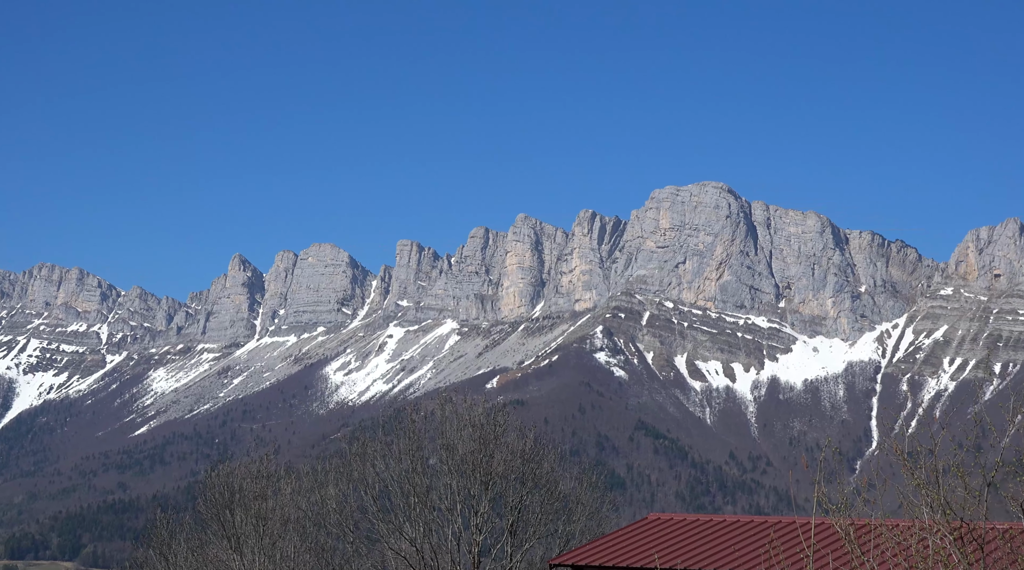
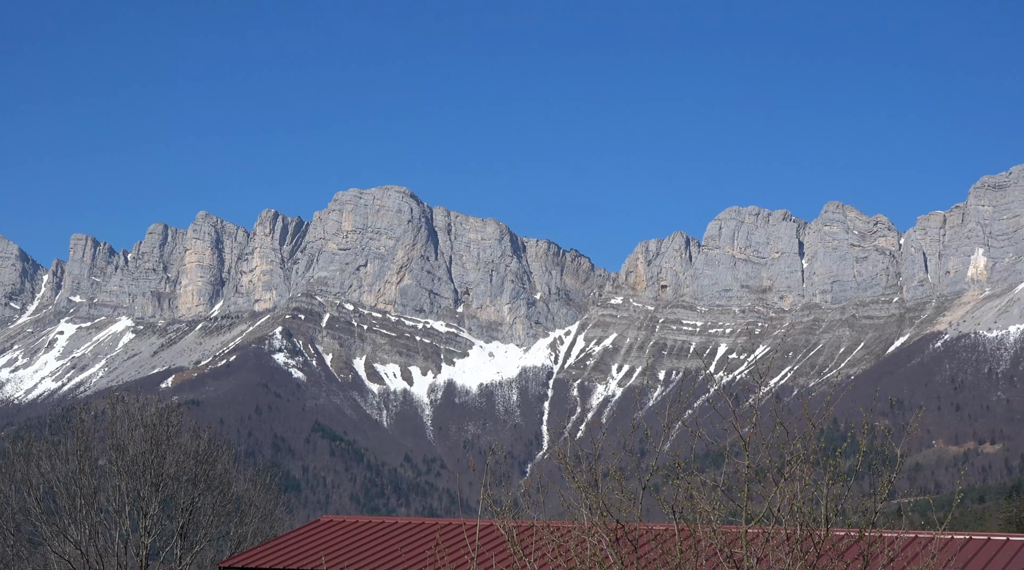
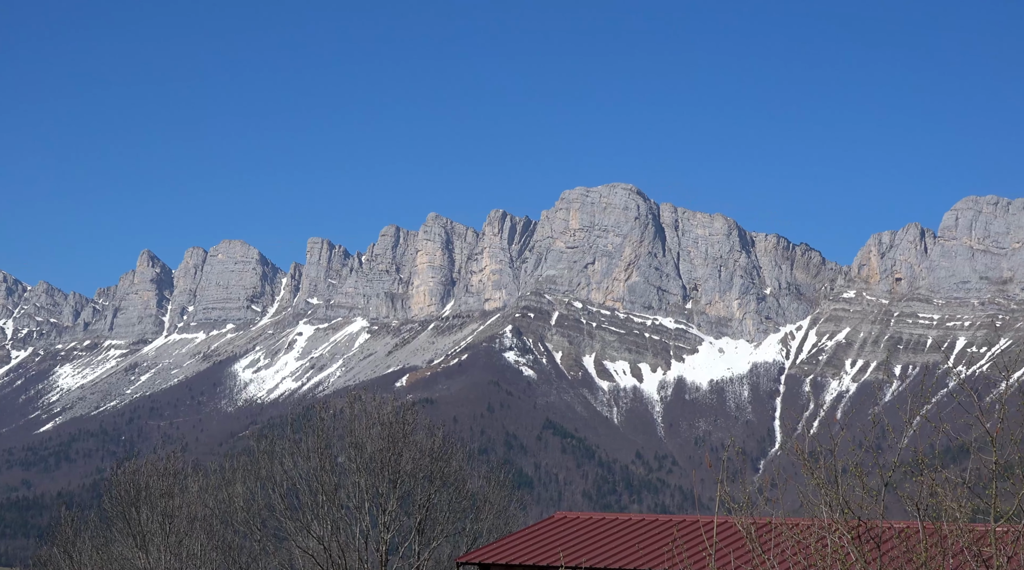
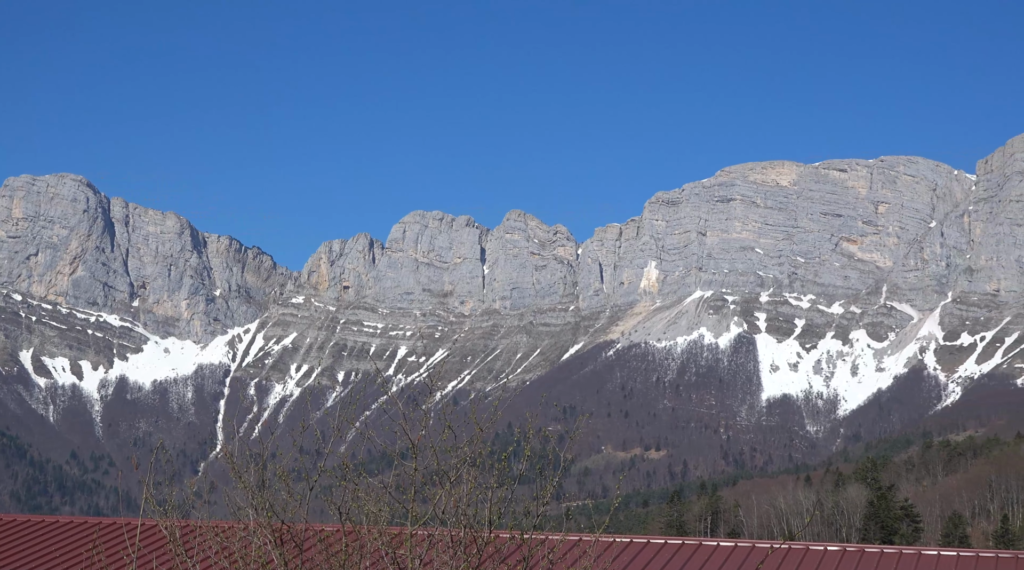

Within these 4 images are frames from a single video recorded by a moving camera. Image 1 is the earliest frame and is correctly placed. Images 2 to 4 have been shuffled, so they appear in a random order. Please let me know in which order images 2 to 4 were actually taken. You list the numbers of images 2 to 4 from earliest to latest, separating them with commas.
3, 2, 4
